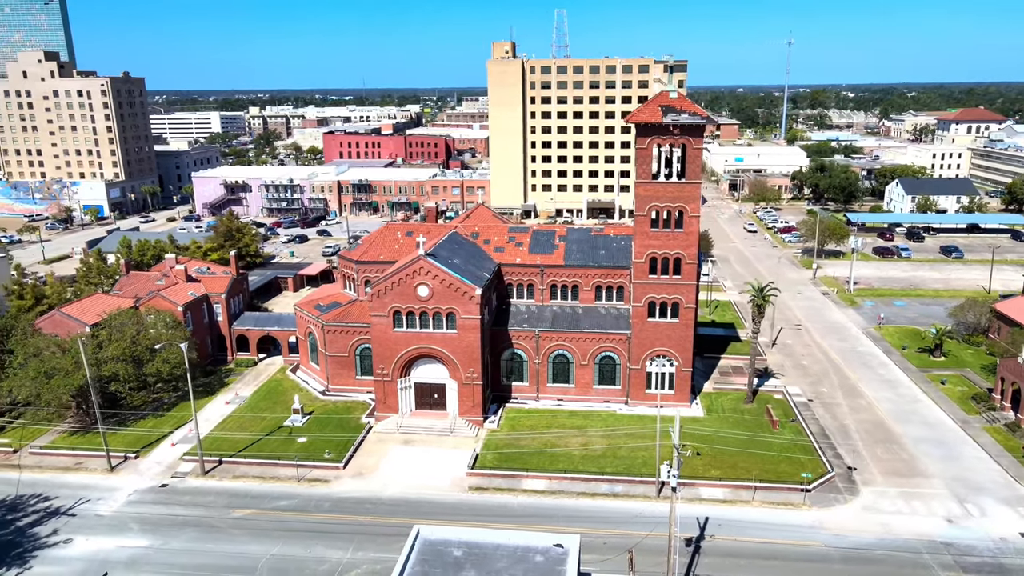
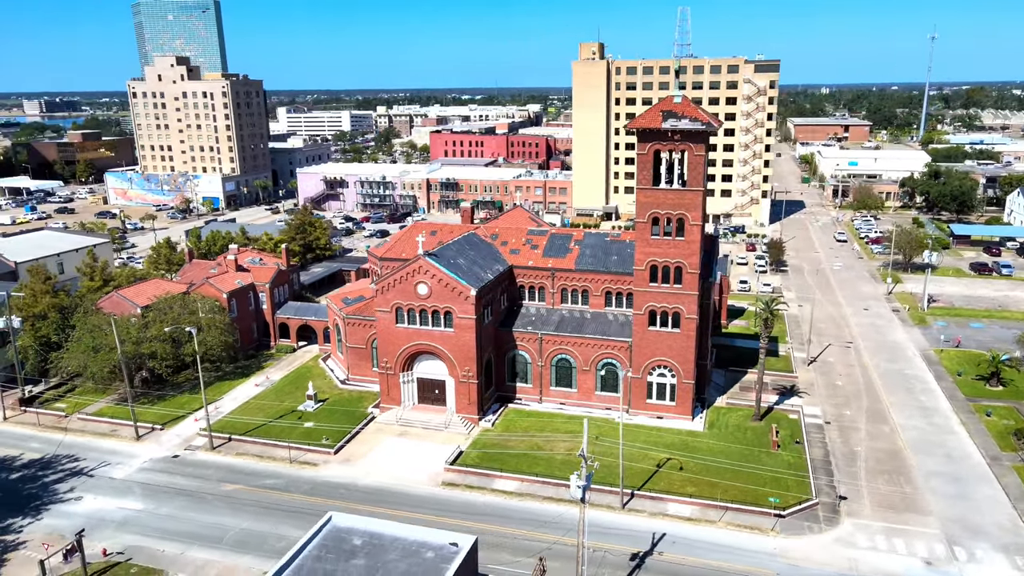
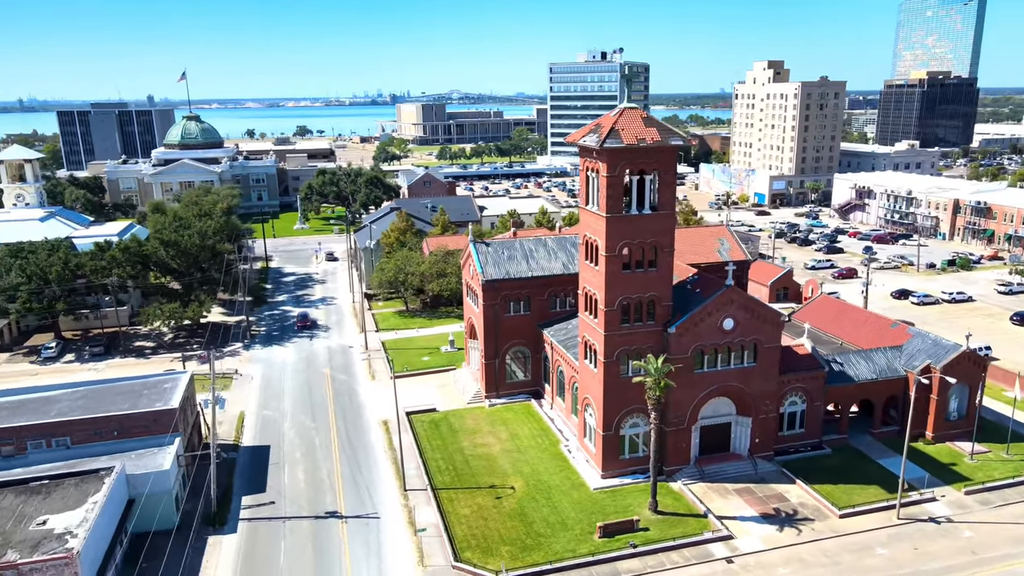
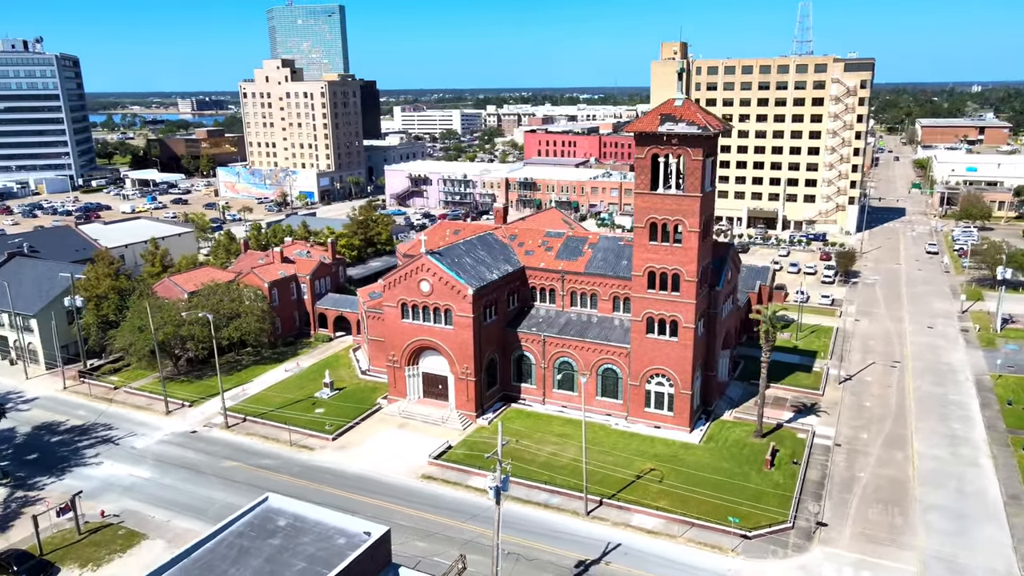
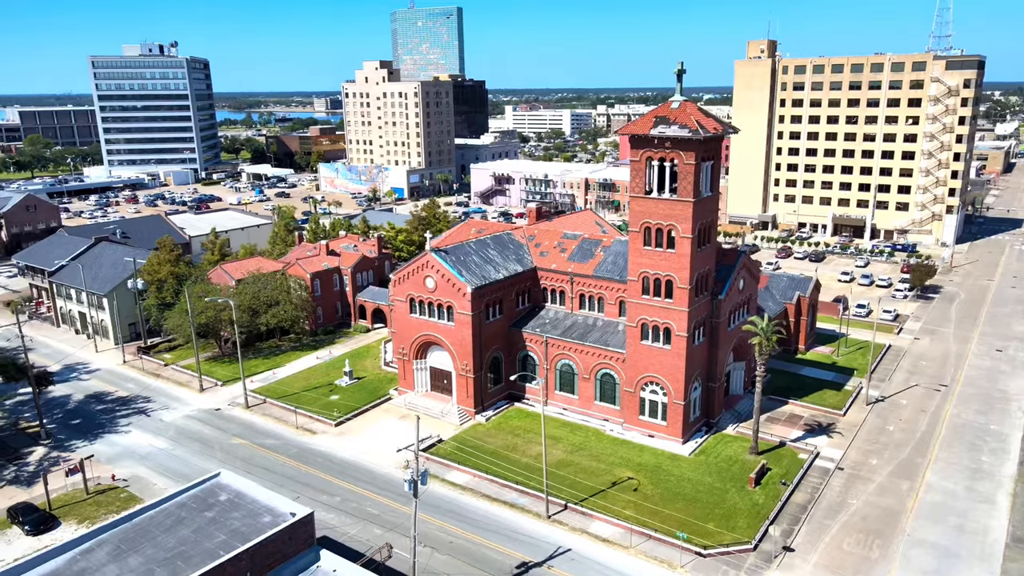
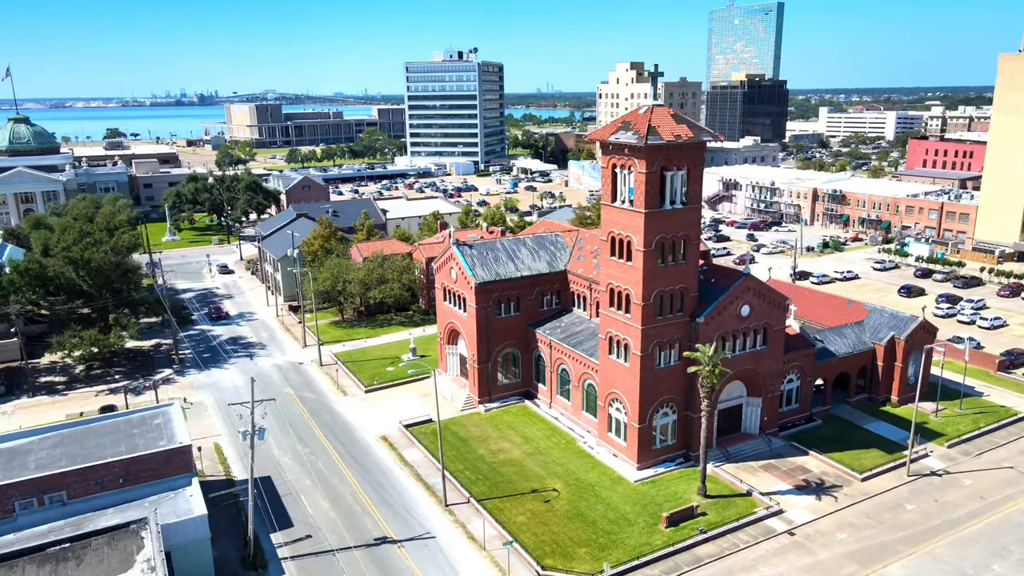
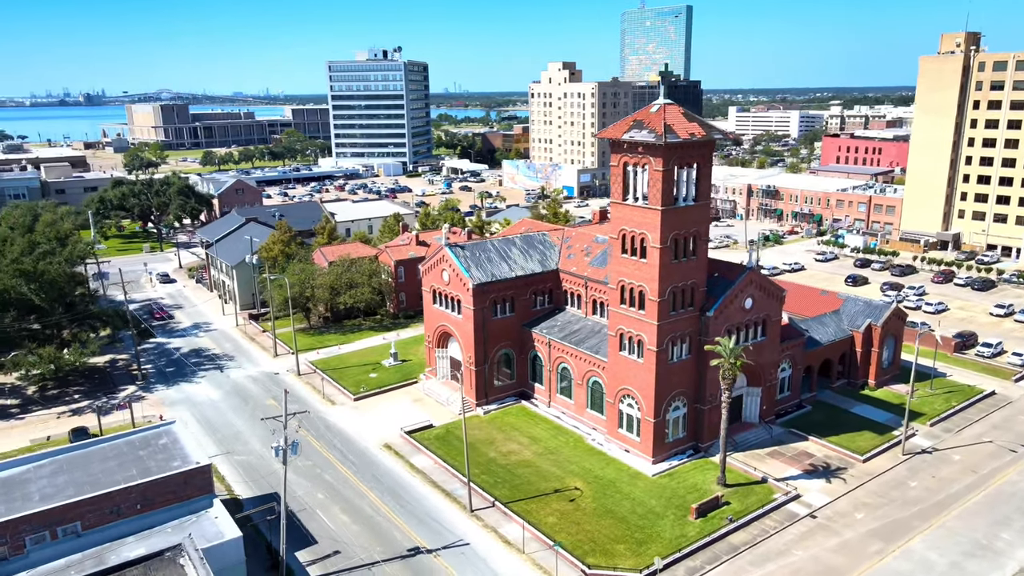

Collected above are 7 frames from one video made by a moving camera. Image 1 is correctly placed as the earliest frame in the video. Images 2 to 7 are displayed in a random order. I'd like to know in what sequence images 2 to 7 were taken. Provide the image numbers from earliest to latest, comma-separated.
2, 4, 5, 7, 6, 3
